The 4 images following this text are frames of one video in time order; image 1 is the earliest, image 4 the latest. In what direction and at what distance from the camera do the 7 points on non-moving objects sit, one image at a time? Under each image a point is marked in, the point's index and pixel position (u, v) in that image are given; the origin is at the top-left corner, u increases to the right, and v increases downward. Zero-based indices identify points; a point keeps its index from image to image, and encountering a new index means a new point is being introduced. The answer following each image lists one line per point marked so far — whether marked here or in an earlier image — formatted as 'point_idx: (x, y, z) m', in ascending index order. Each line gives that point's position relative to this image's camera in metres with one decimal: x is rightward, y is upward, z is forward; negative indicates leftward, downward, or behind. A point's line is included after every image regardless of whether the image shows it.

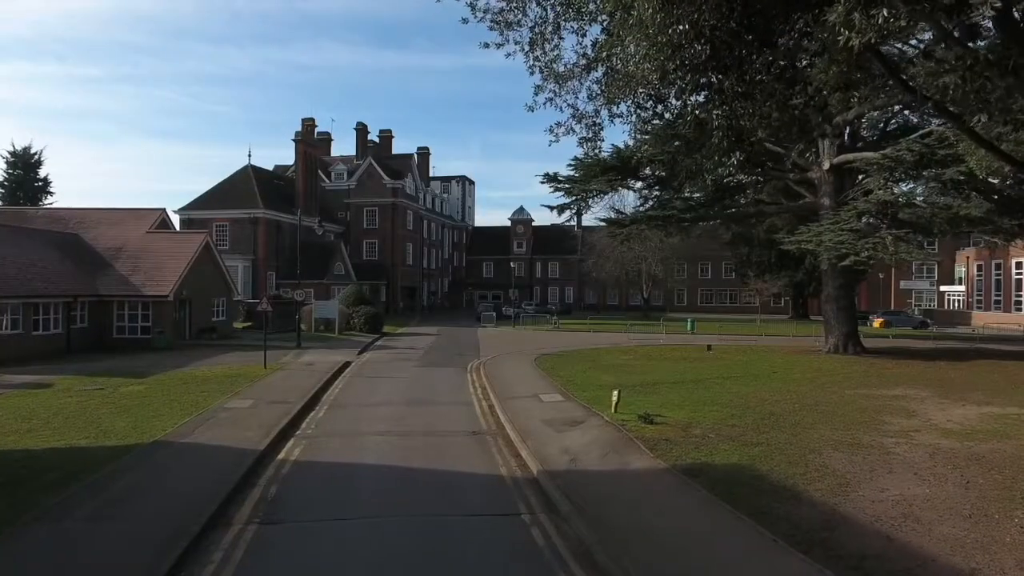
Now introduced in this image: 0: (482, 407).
0: (-0.4, -1.6, +17.4) m
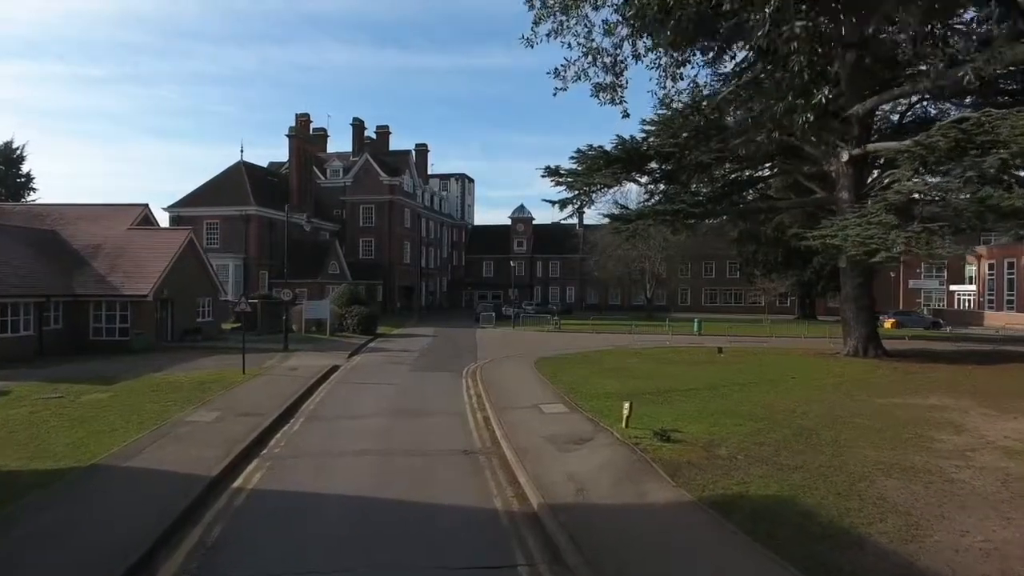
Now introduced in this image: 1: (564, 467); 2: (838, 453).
0: (-0.5, -1.6, +15.6) m
1: (+0.4, -1.5, +10.7) m
2: (+3.0, -1.5, +11.5) m
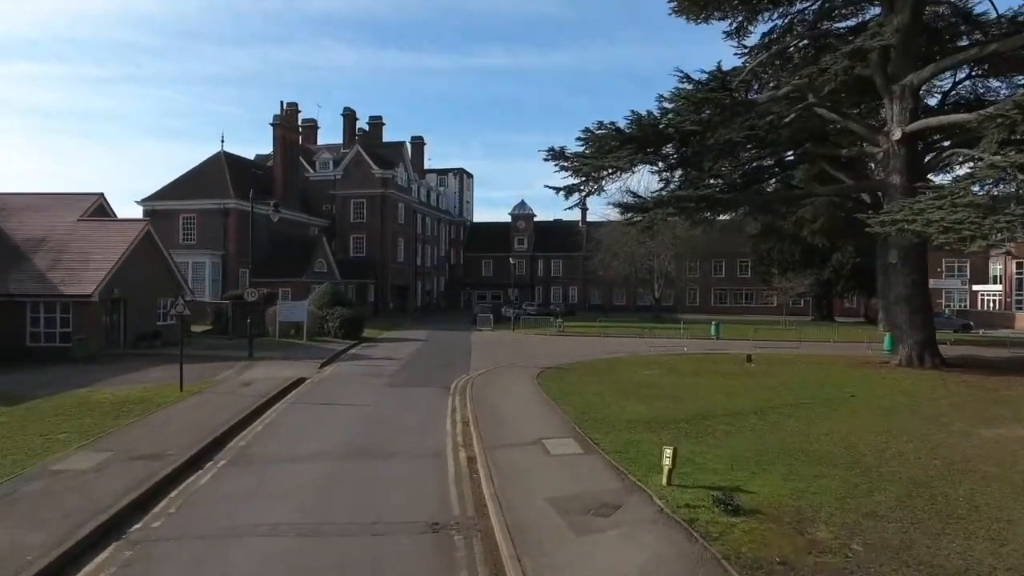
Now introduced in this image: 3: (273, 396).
0: (-0.5, -1.6, +11.7) m
1: (+0.4, -1.5, +6.7) m
2: (+2.9, -1.5, +7.5) m
3: (-3.5, -1.5, +18.1) m
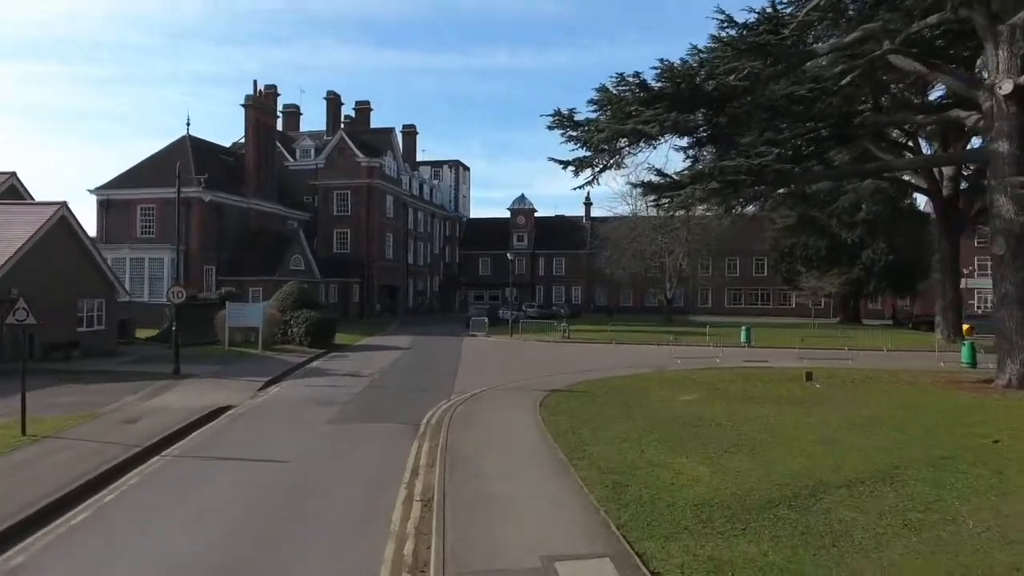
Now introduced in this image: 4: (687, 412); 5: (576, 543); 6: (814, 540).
0: (-0.6, -1.6, +6.0) m
1: (+0.3, -1.5, +1.1) m
2: (+2.8, -1.5, +1.9) m
3: (-3.5, -1.5, +12.5) m
4: (+2.1, -1.5, +15.3) m
5: (+0.4, -1.4, +7.4) m
6: (+1.7, -1.5, +7.5) m
